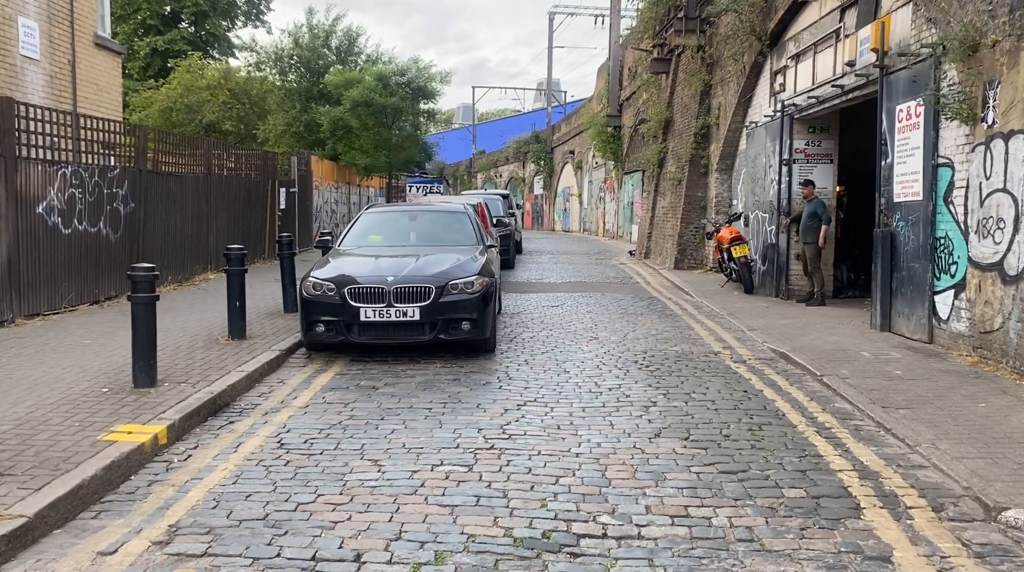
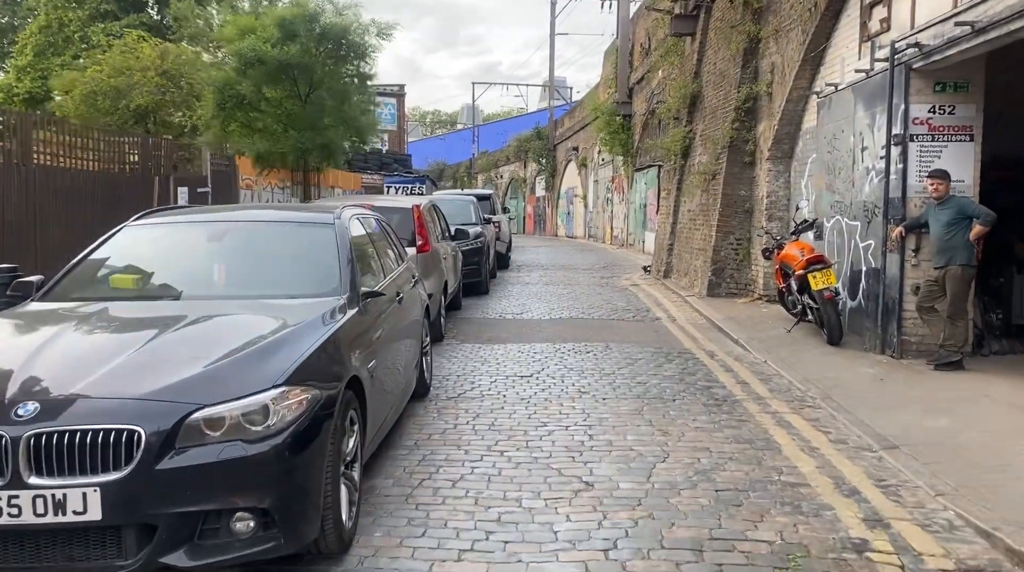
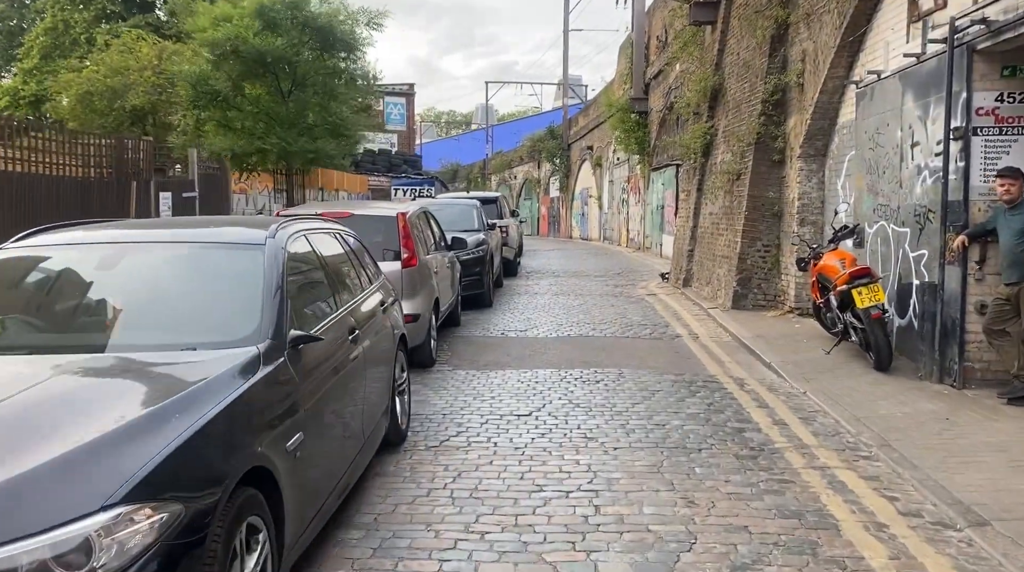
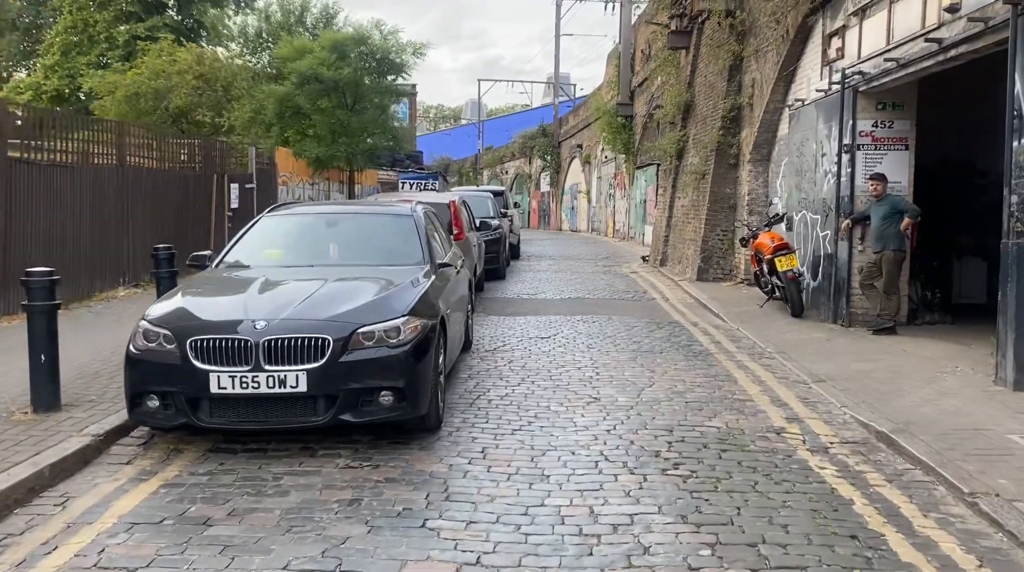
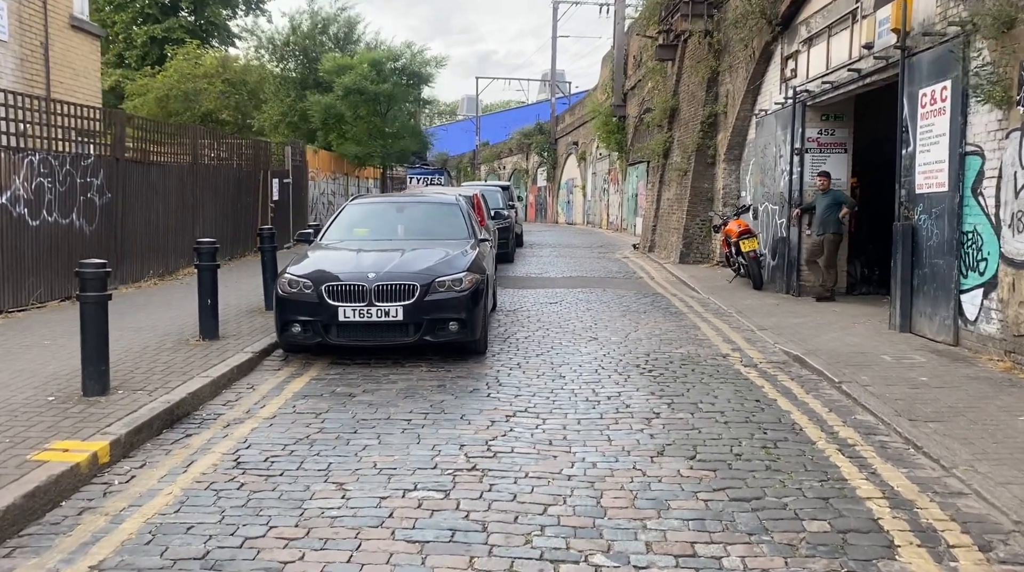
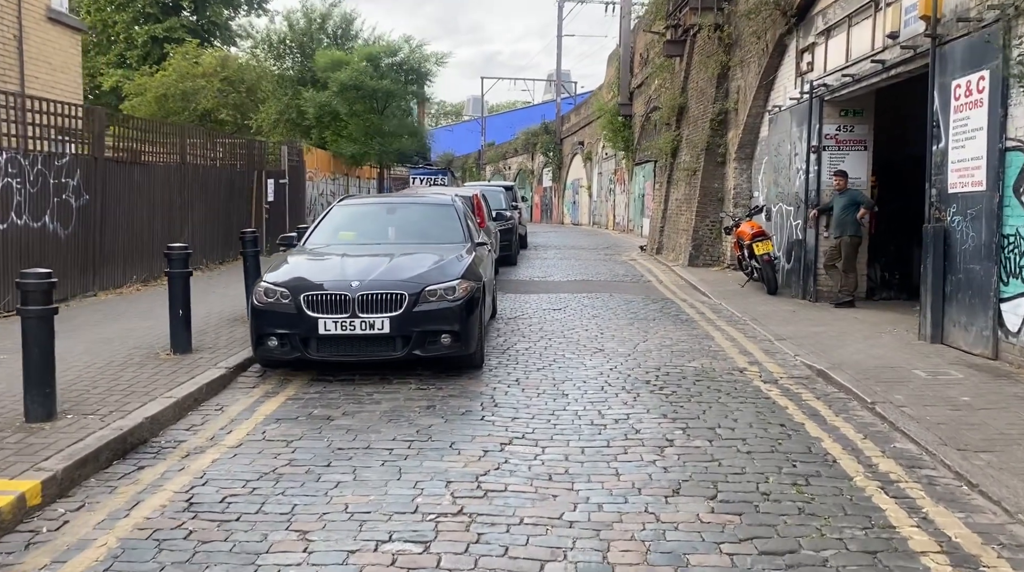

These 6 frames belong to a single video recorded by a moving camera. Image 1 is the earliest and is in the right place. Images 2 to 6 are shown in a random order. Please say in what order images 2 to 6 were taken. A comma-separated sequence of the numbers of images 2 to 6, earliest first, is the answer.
5, 6, 4, 2, 3
